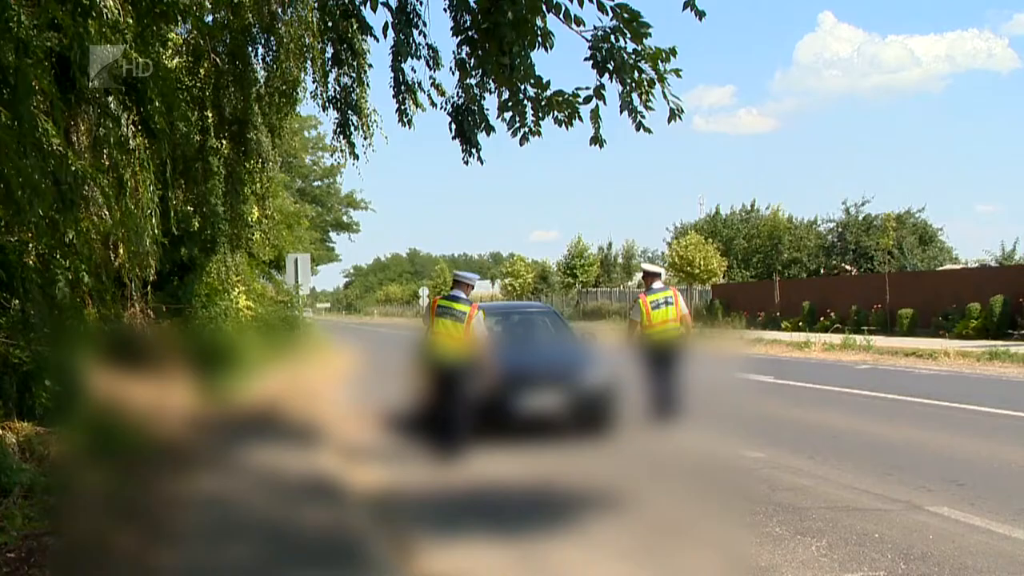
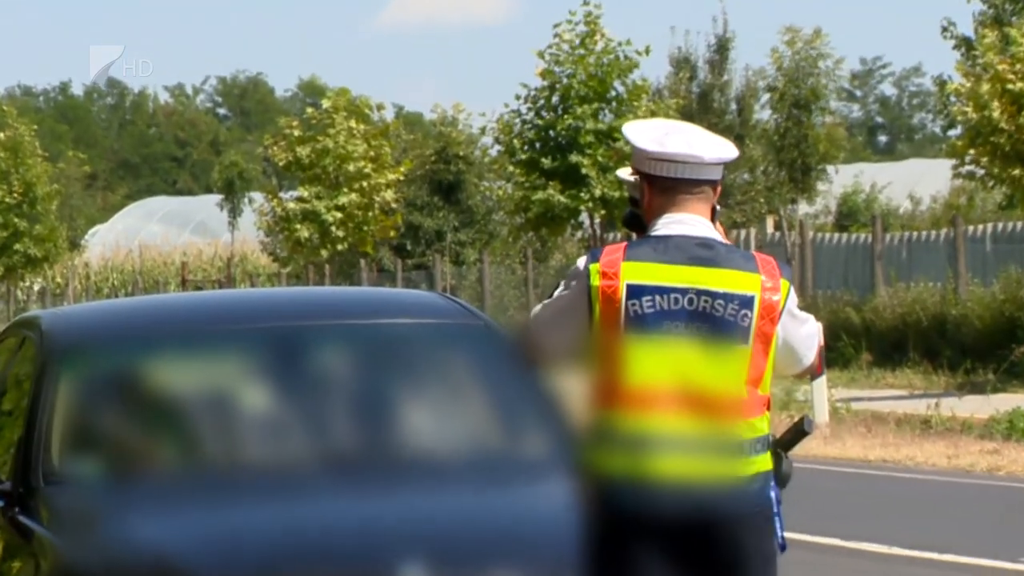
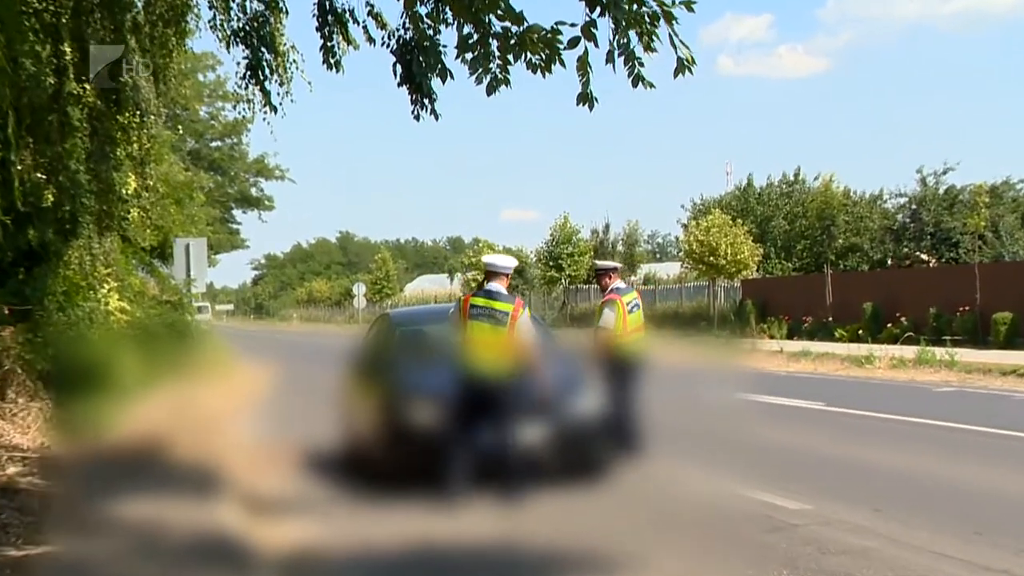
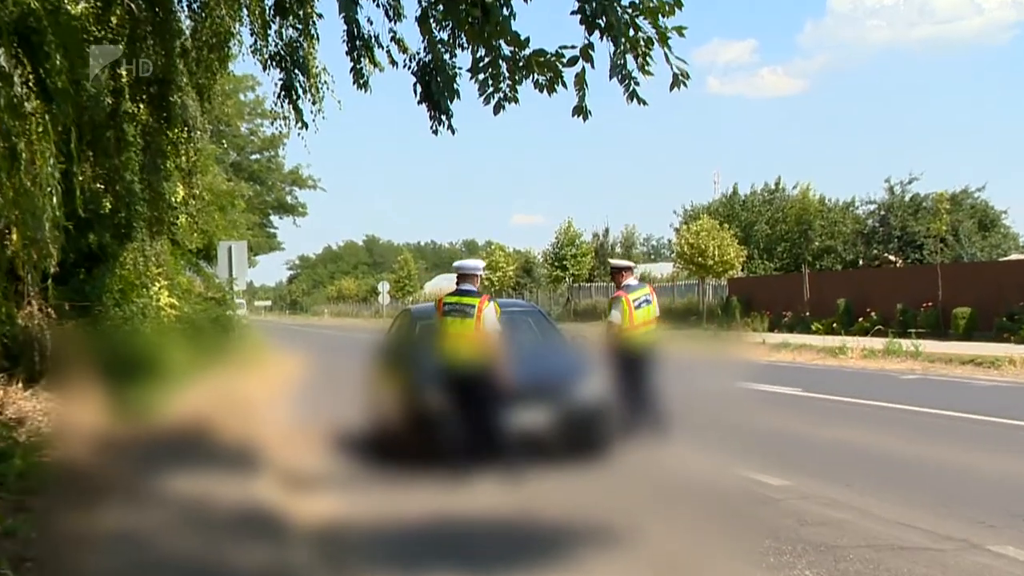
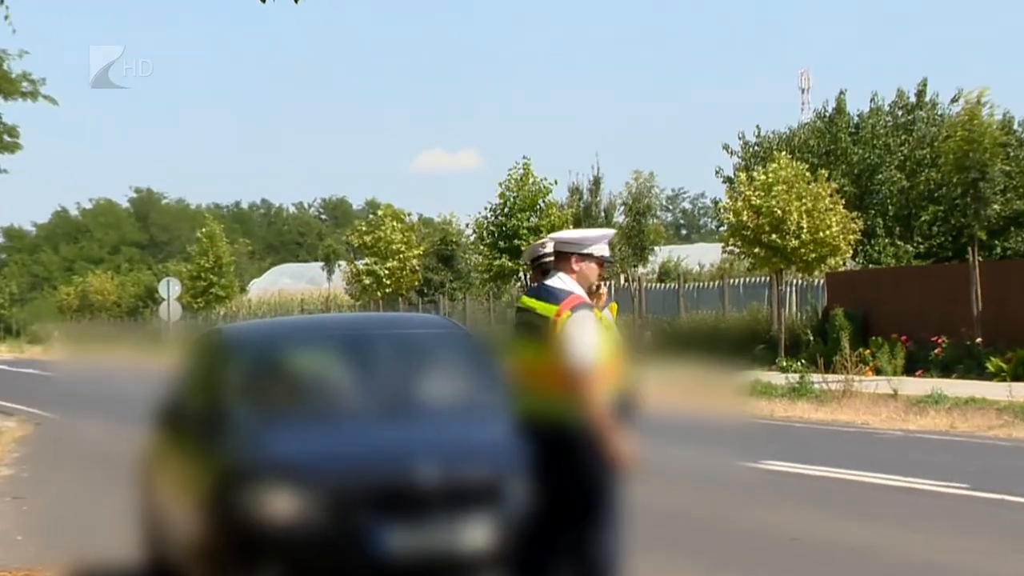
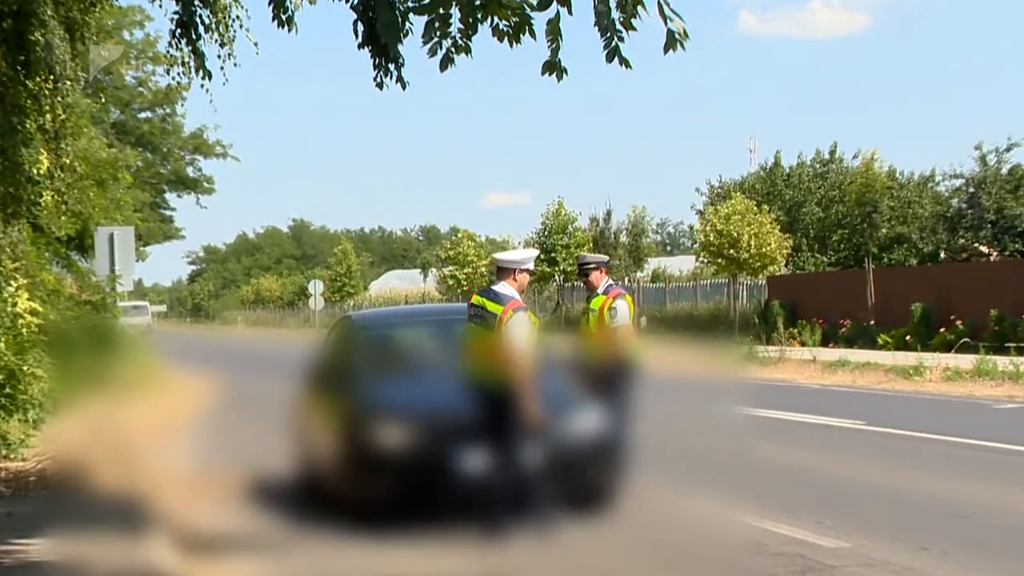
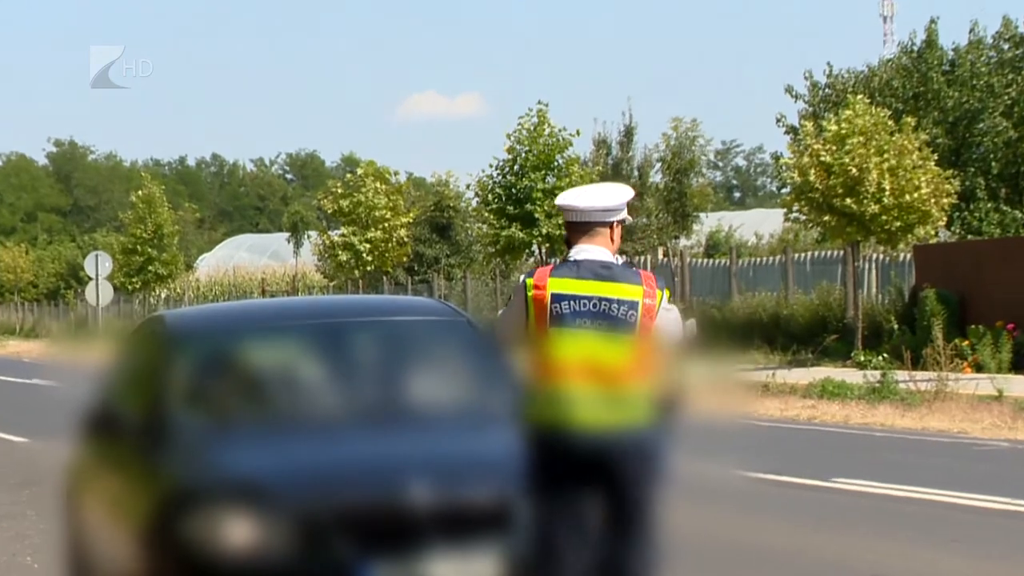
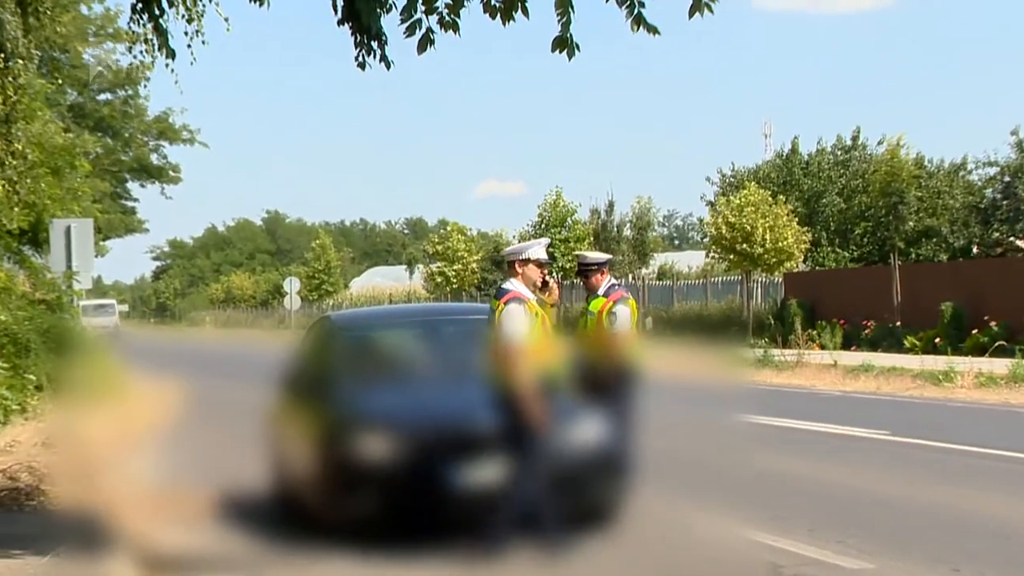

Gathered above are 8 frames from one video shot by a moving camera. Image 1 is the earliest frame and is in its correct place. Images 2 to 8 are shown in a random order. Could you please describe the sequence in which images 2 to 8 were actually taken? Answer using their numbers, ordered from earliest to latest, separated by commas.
4, 3, 6, 8, 5, 7, 2
